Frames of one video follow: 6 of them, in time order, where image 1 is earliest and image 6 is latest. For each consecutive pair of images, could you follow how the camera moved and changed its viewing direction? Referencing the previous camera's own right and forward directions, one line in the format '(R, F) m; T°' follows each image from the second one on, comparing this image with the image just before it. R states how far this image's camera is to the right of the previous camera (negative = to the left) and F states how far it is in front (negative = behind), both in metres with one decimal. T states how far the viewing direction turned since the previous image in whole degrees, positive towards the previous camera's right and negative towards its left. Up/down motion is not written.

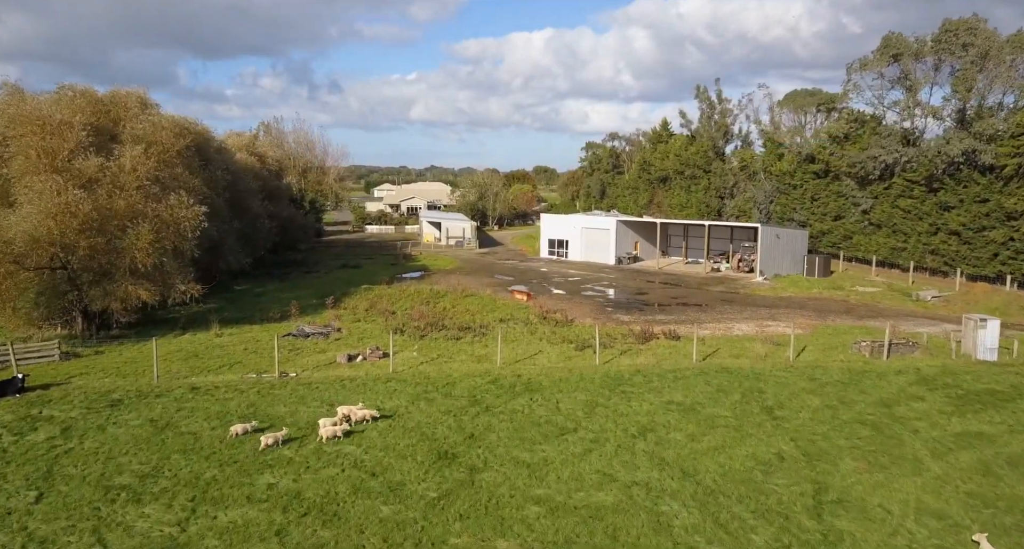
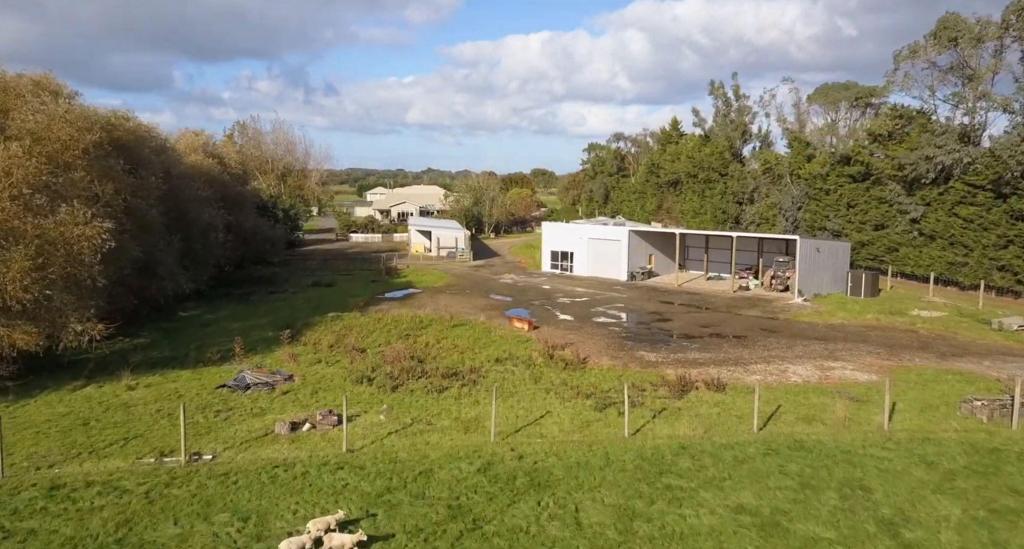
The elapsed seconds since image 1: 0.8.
(0.0, +5.4) m; 0°
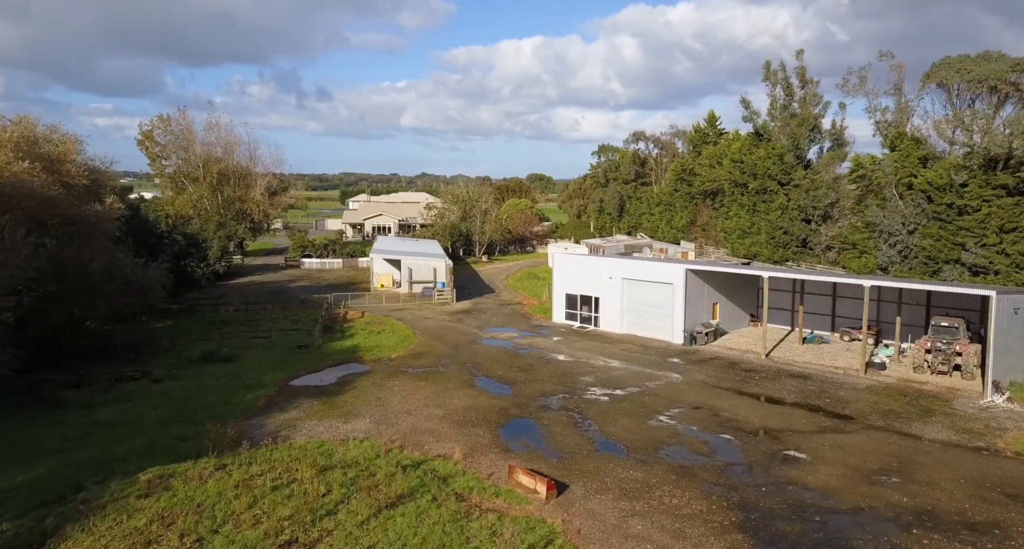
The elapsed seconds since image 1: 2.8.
(-0.1, +13.3) m; 0°
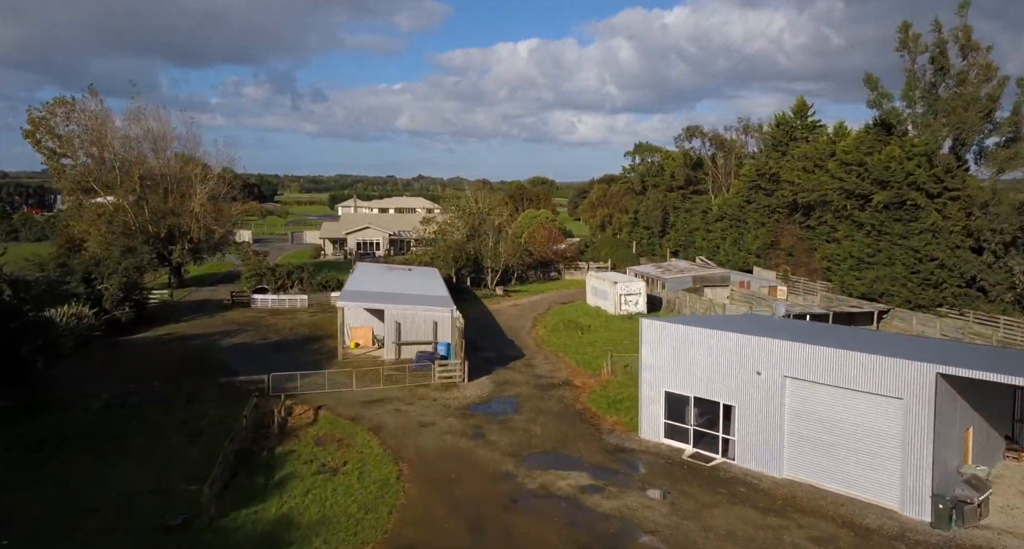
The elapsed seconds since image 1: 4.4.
(-1.7, +13.3) m; 0°
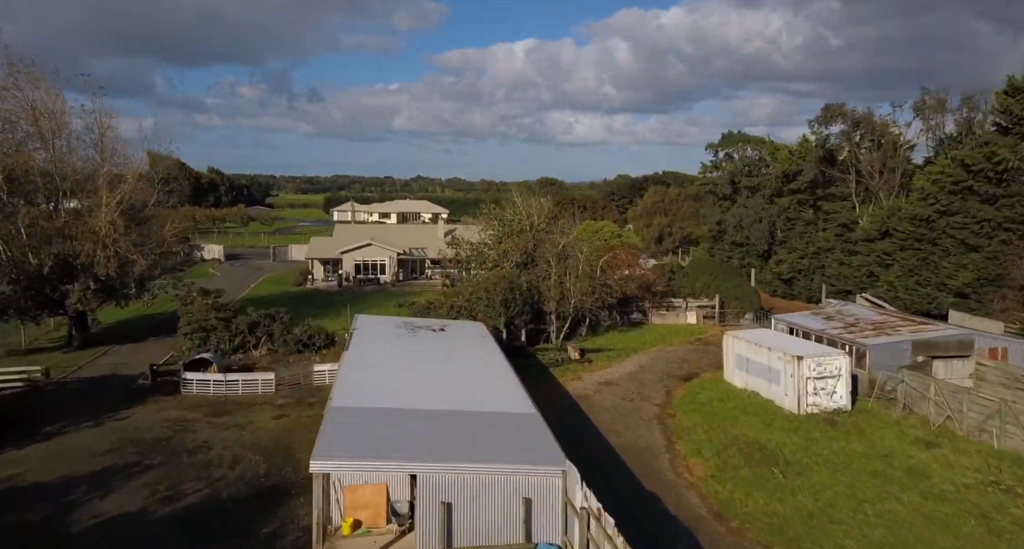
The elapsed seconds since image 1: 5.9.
(-3.3, +14.9) m; 0°
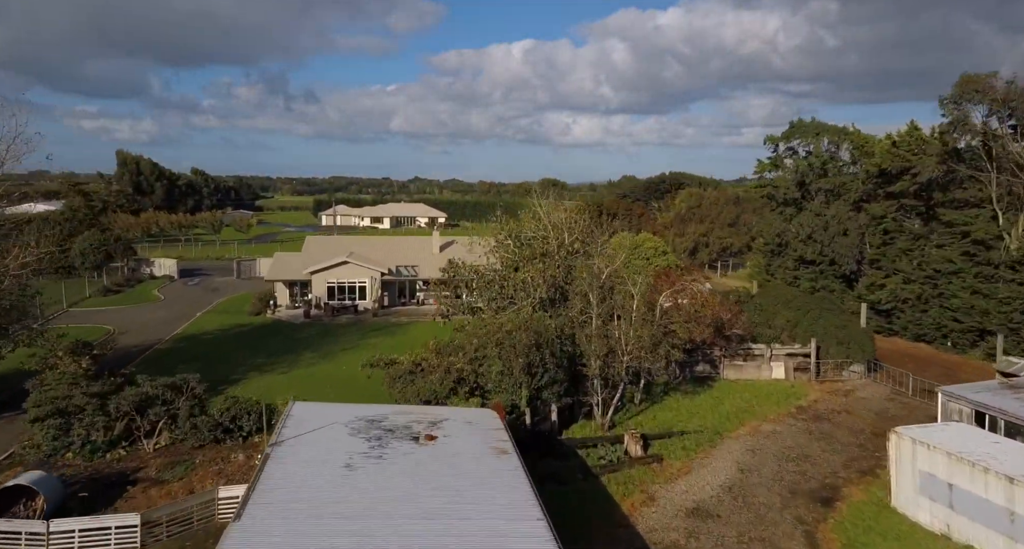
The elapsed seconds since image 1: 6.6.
(-0.8, +9.7) m; 0°
